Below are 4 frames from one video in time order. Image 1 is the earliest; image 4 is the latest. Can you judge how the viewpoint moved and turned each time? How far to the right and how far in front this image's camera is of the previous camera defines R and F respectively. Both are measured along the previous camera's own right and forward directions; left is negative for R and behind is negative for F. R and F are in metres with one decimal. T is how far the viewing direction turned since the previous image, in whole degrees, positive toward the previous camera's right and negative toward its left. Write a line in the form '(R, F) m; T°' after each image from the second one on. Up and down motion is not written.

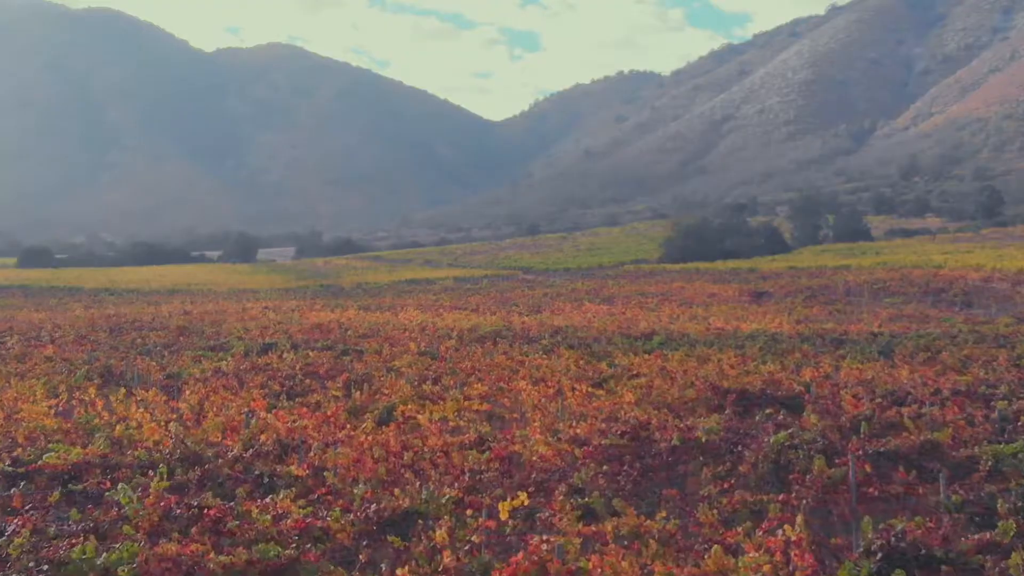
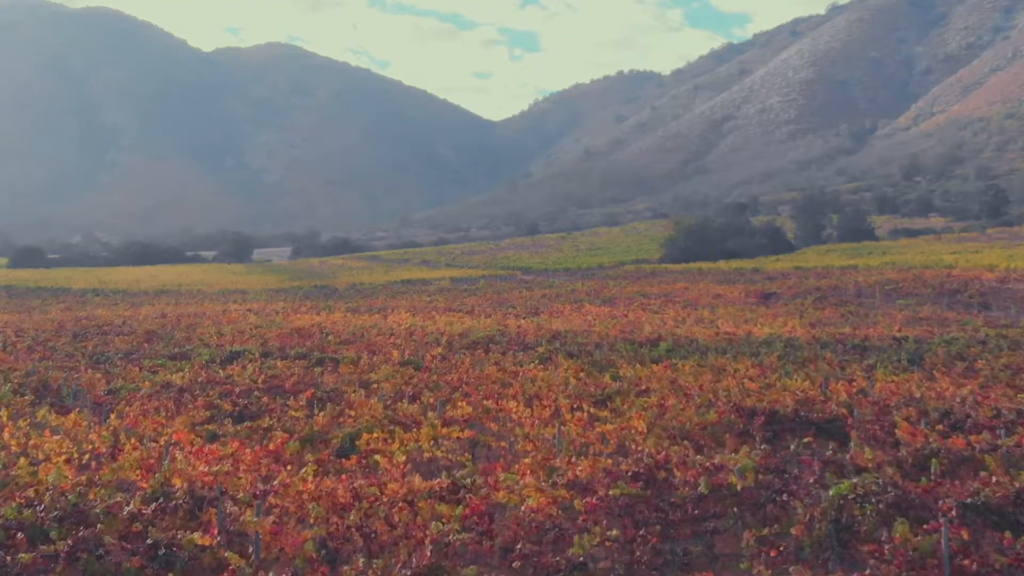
(+0.3, +1.9) m; 0°
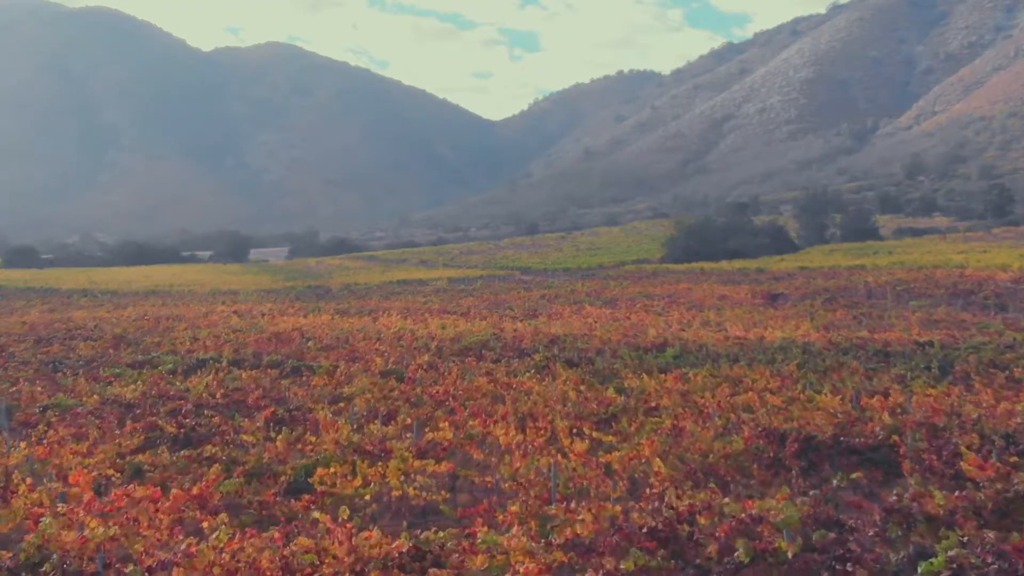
(+0.3, +1.6) m; 0°
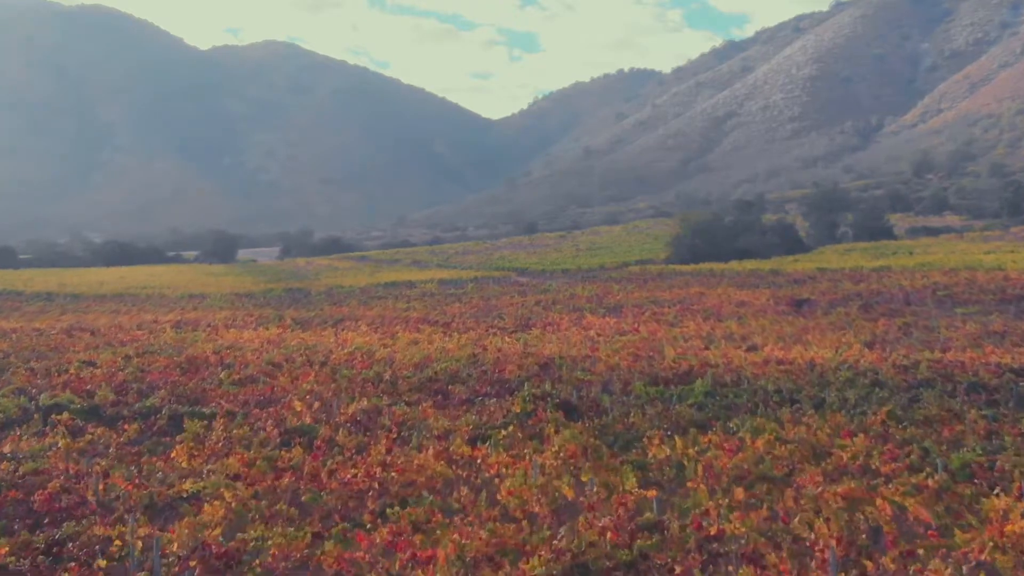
(+0.9, +4.9) m; 0°
